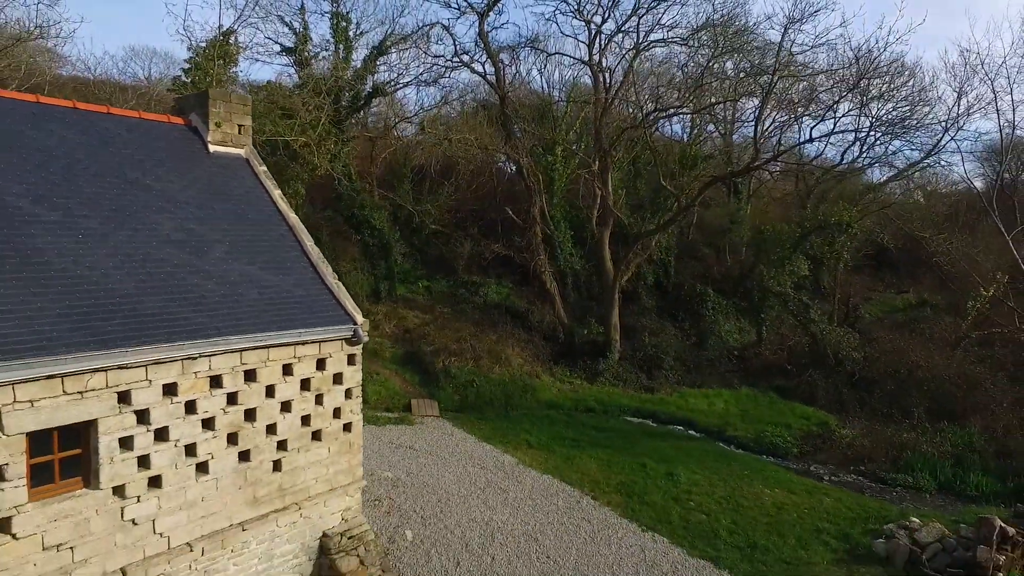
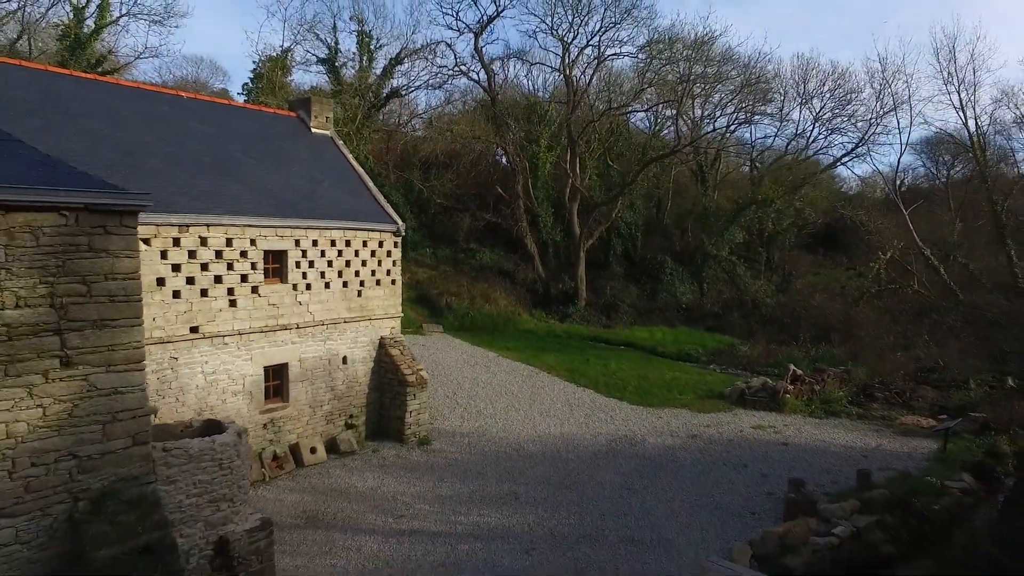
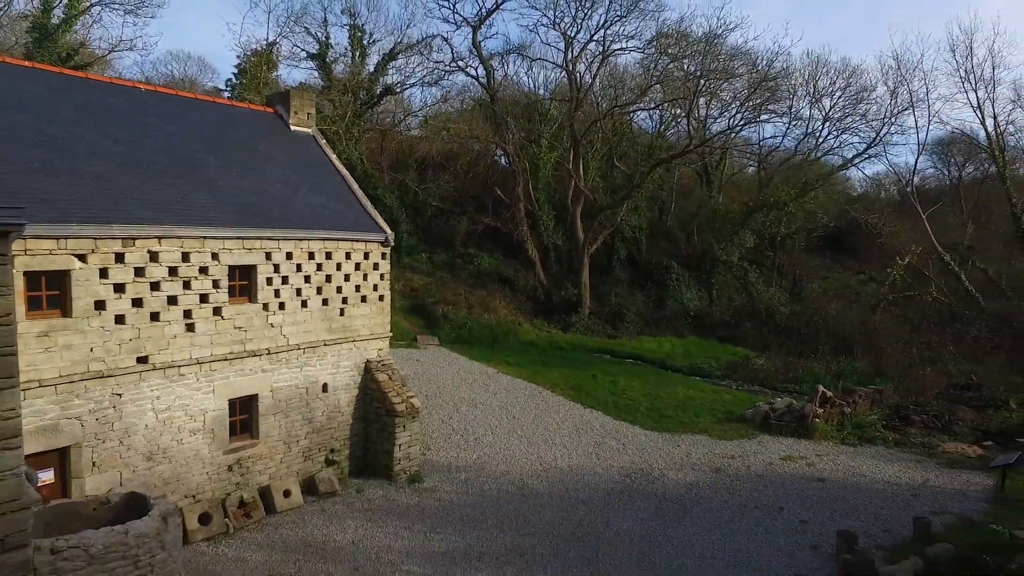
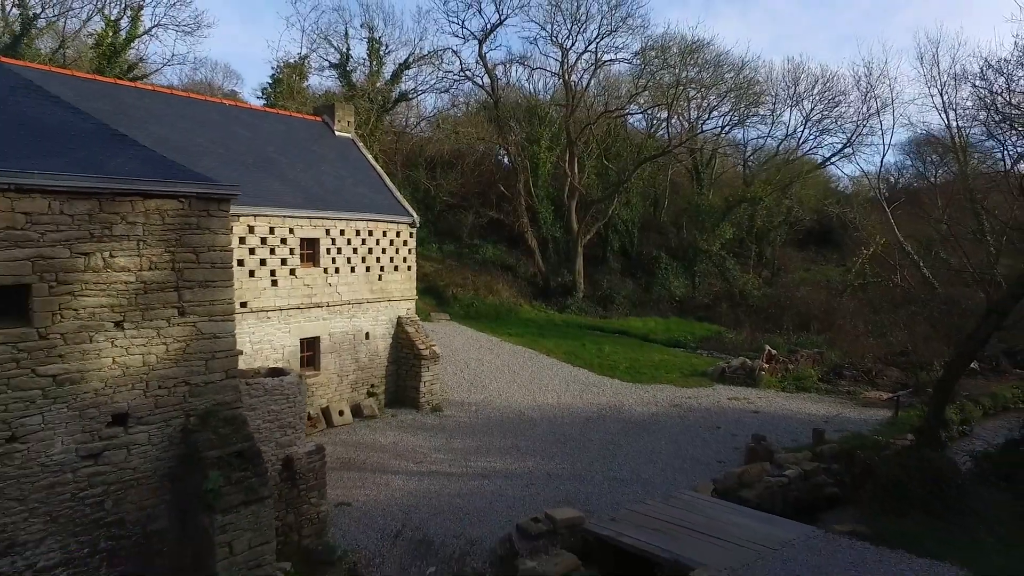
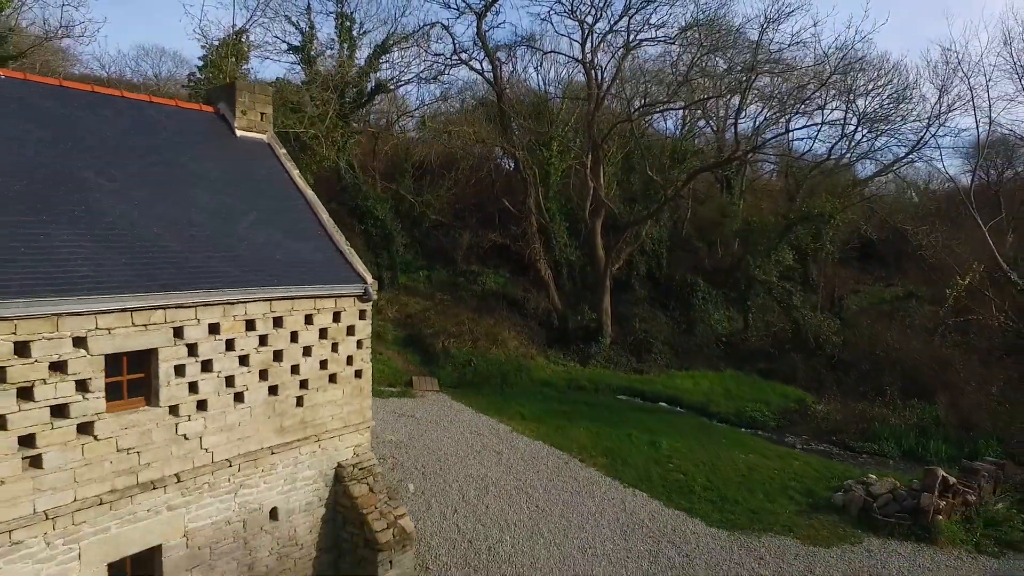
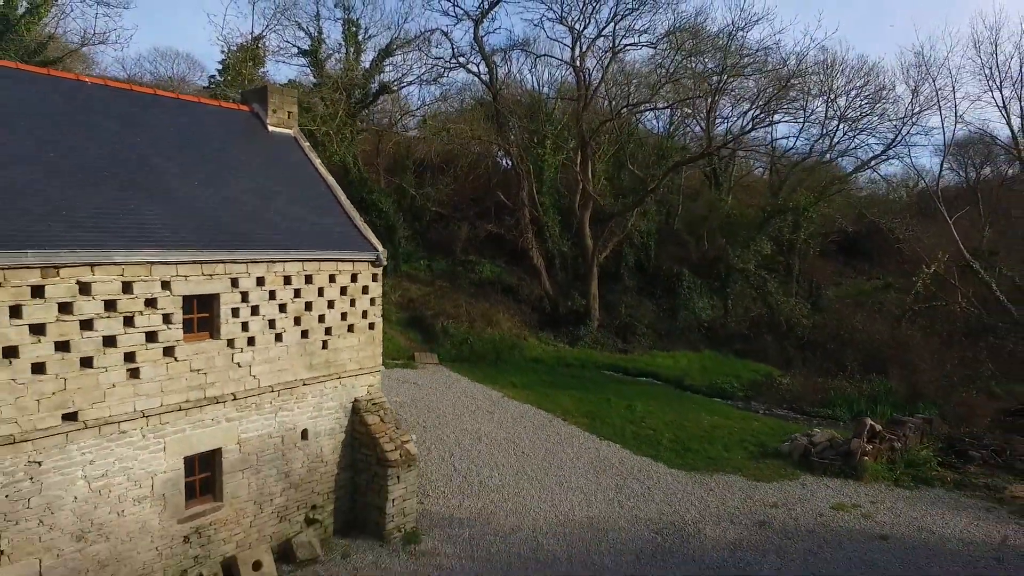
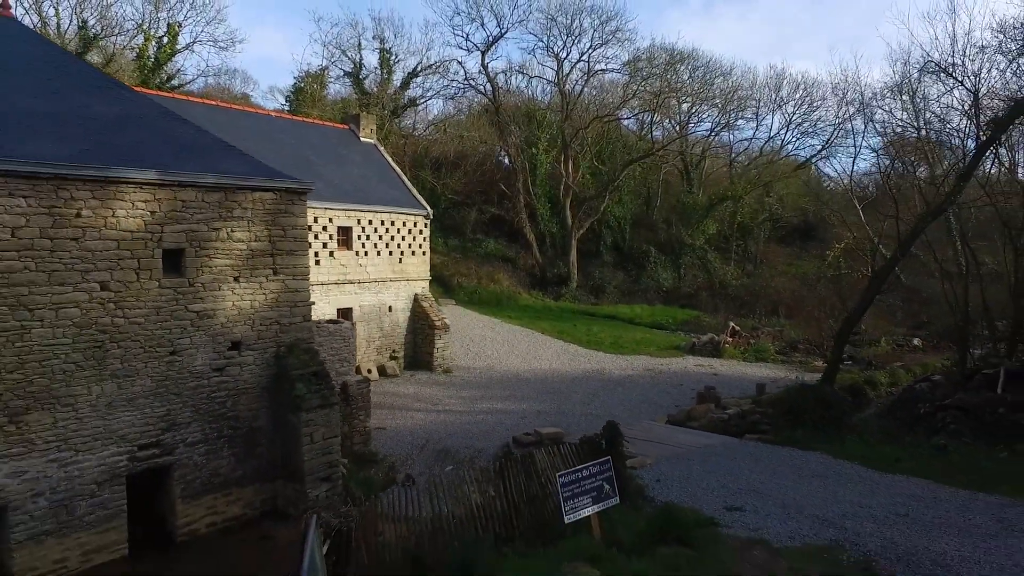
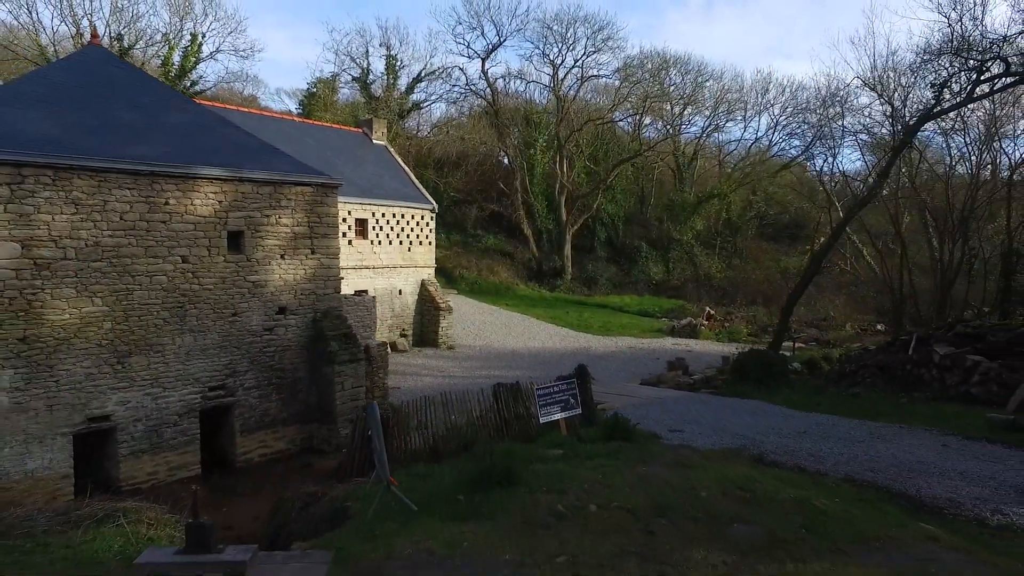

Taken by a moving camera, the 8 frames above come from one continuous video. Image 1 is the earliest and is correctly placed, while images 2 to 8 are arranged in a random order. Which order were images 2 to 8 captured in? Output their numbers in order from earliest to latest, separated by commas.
5, 6, 3, 2, 4, 7, 8
